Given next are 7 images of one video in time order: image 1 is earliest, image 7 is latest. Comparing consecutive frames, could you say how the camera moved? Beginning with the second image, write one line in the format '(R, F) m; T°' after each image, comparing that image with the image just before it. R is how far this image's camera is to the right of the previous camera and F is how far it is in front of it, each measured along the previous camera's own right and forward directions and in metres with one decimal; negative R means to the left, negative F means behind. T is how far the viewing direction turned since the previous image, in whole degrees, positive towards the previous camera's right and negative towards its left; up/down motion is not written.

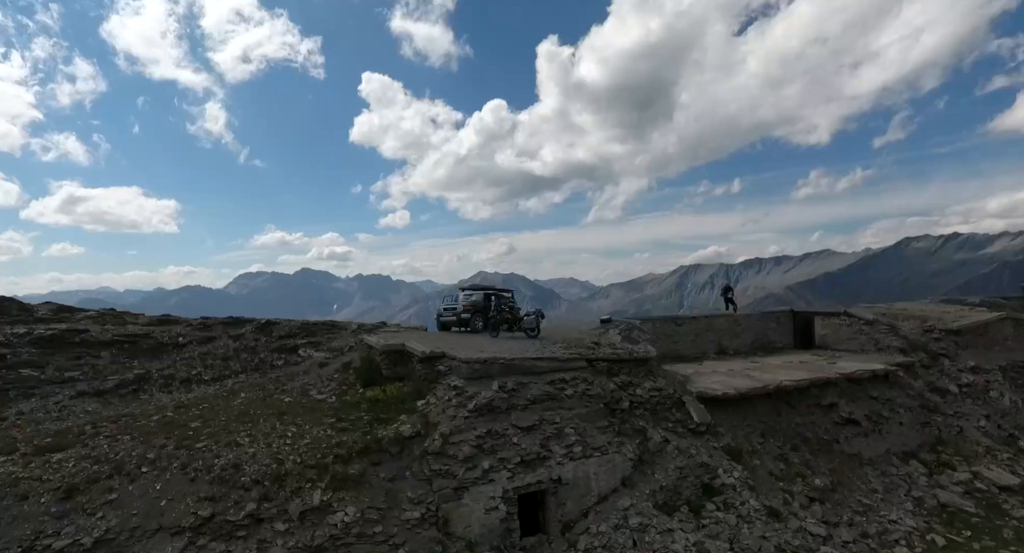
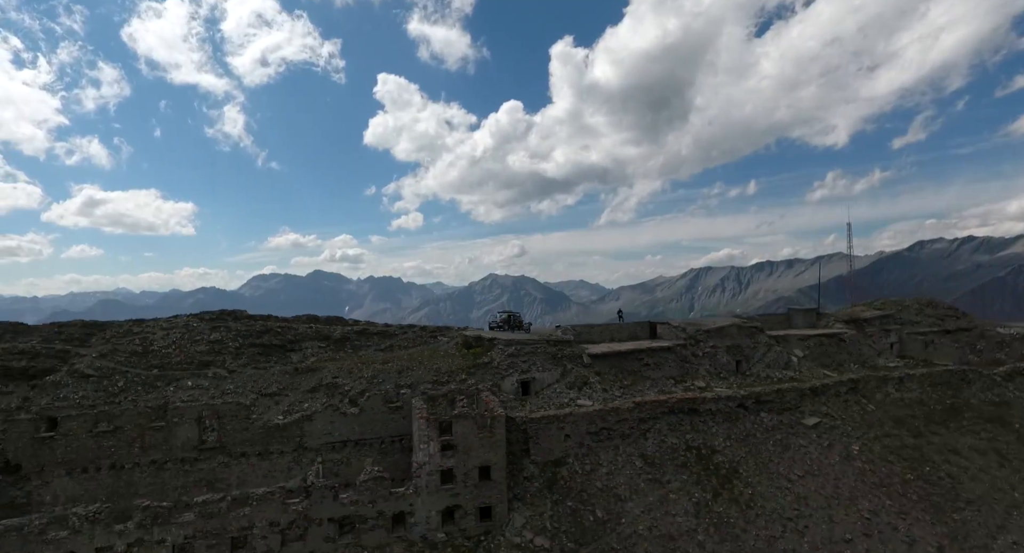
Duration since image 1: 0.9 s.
(-2.5, -4.6) m; -1°
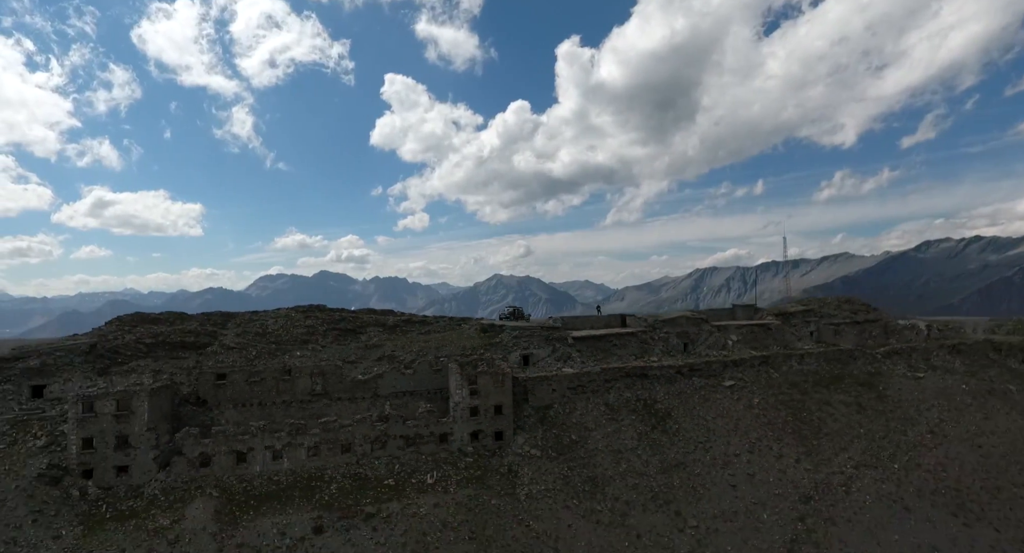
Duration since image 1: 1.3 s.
(+0.1, -7.3) m; -1°
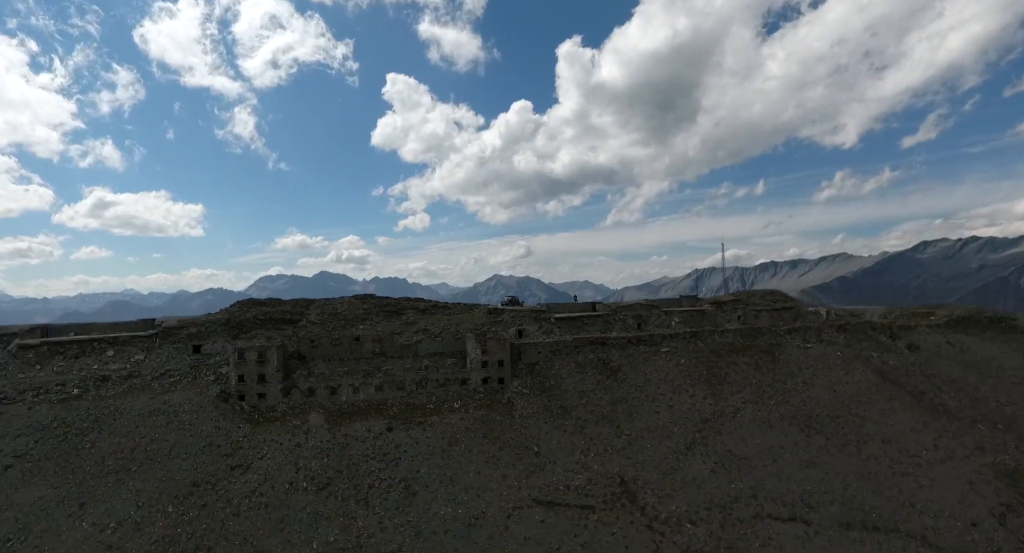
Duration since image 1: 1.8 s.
(+0.1, -9.8) m; 0°
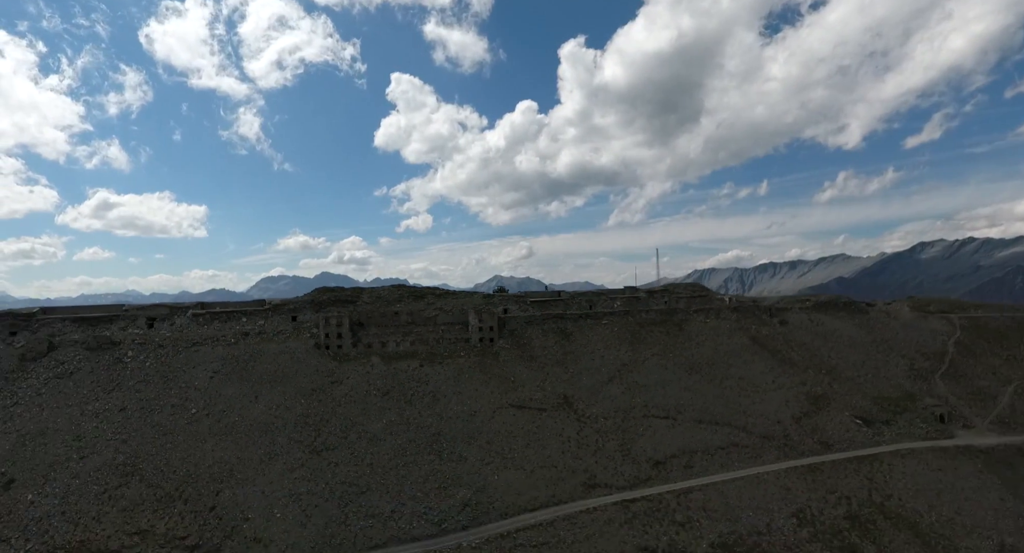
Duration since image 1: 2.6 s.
(+1.5, -15.6) m; 0°
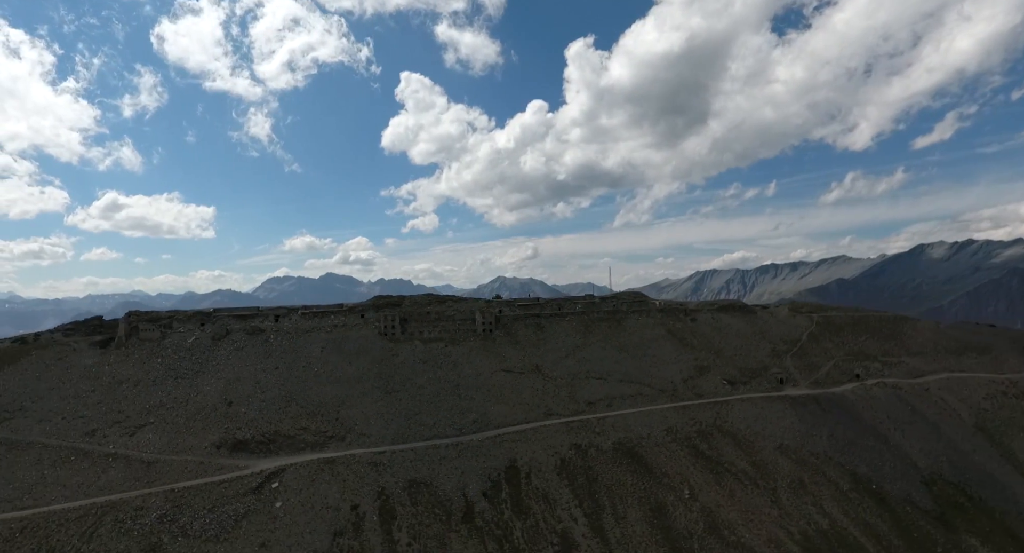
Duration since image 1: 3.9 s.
(+1.9, -23.4) m; -1°
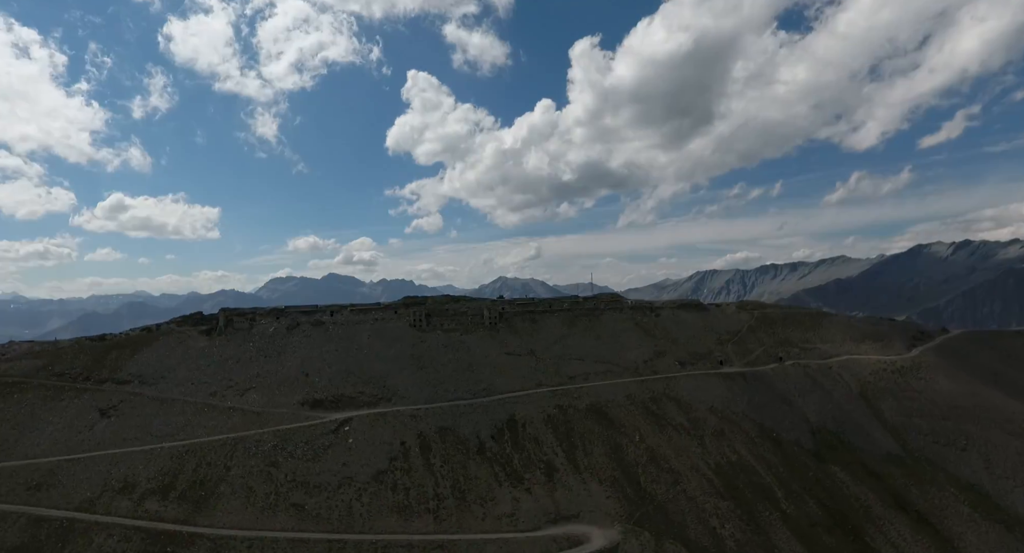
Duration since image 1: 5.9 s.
(+0.5, -19.0) m; 0°
